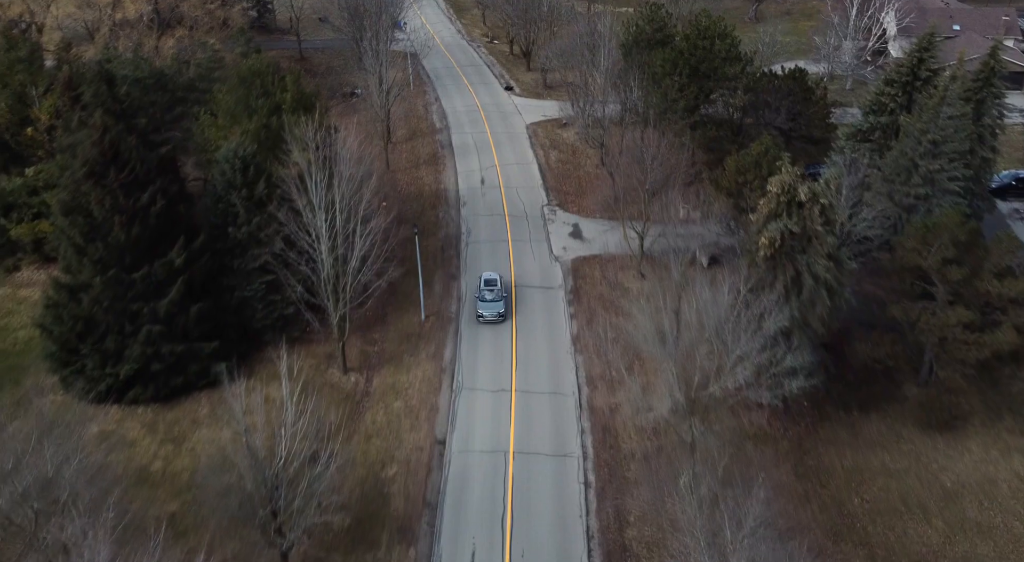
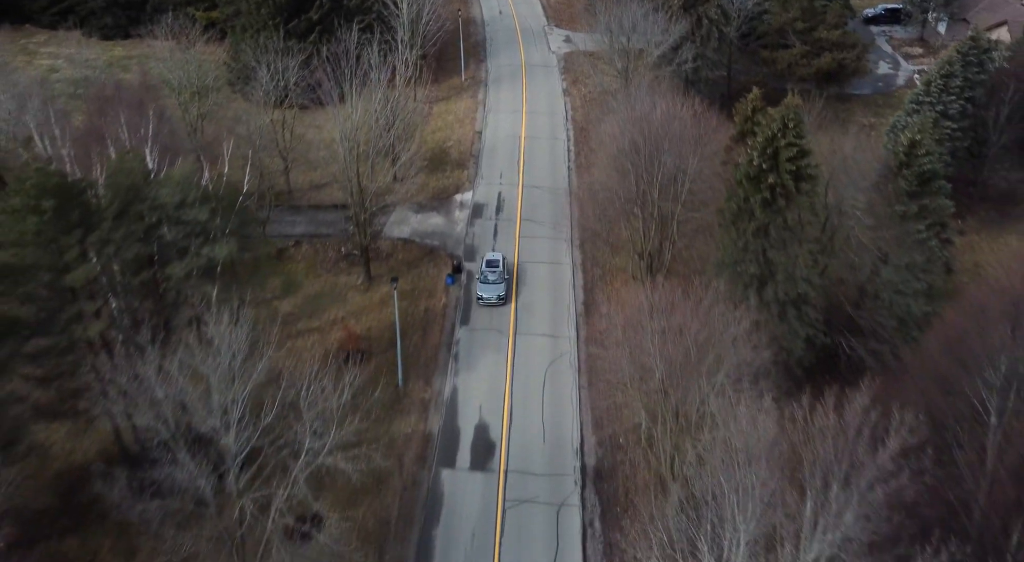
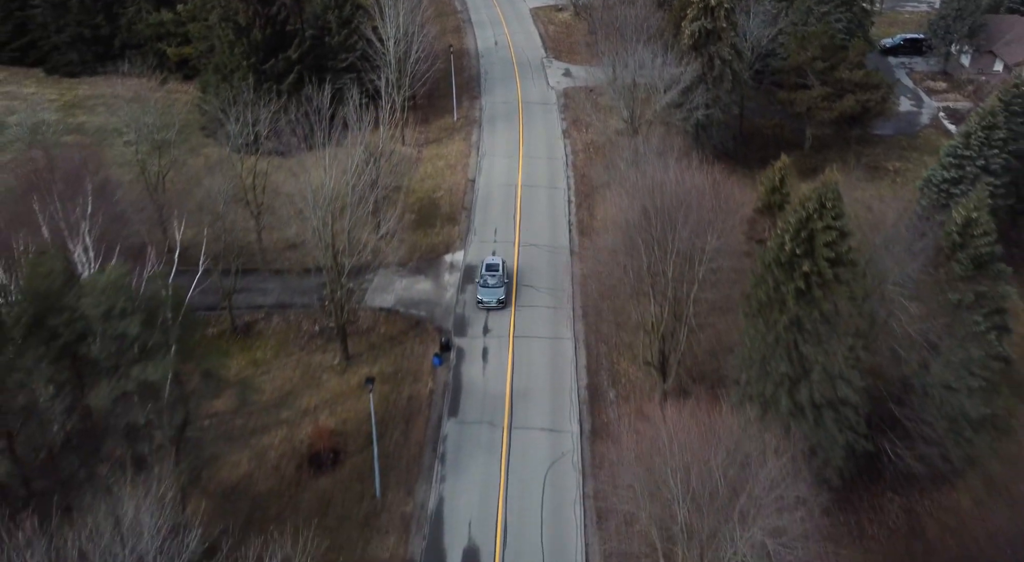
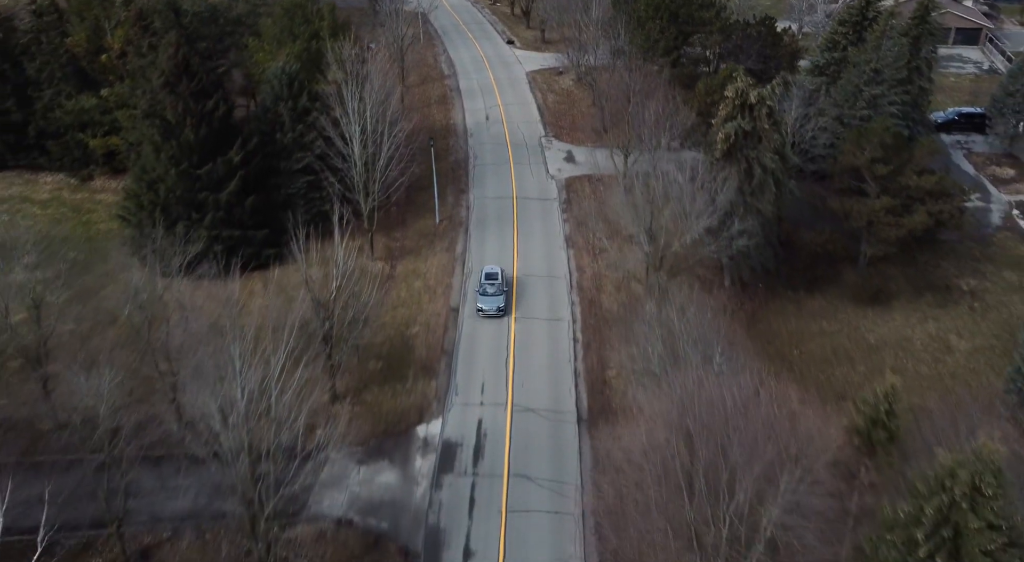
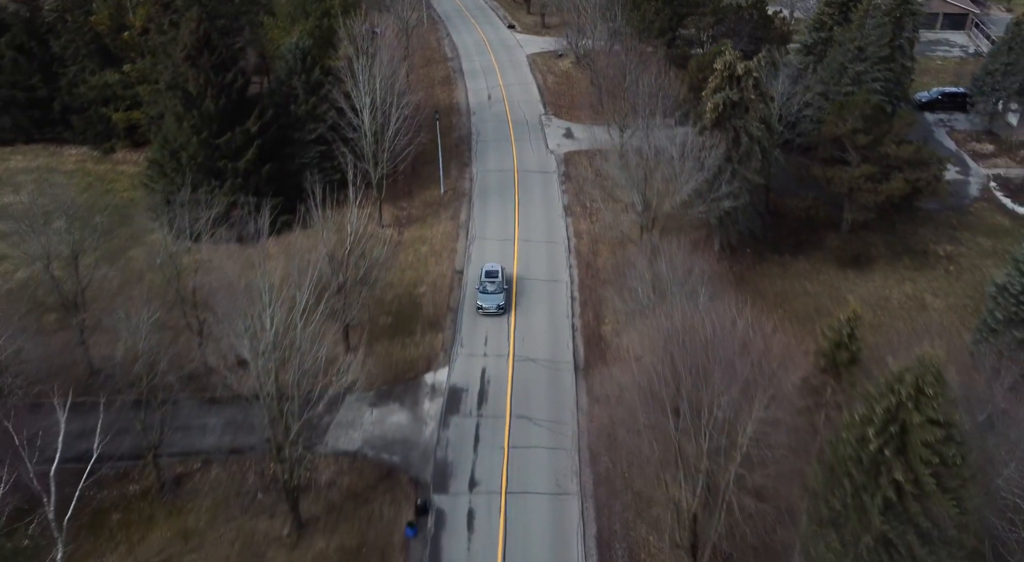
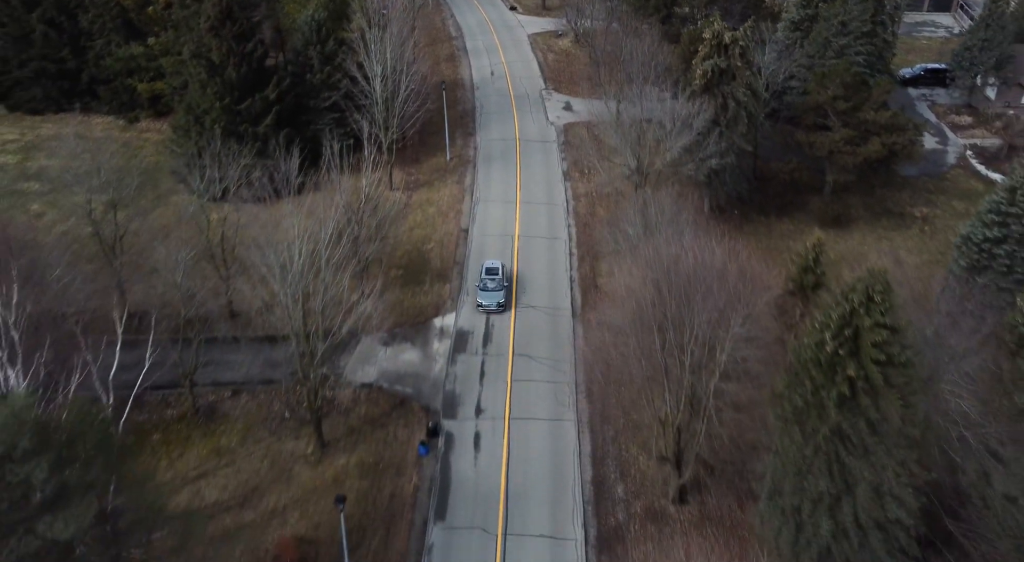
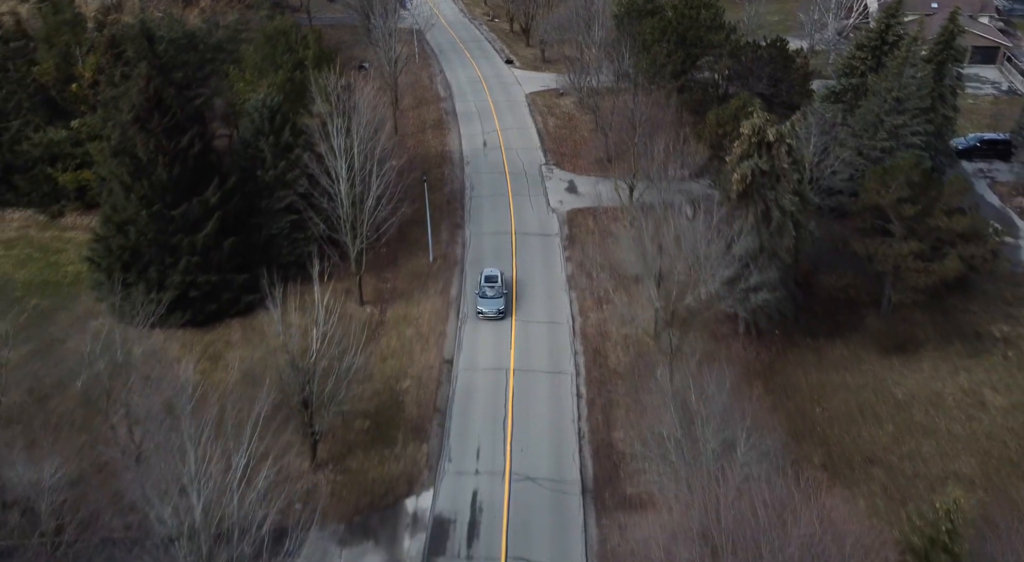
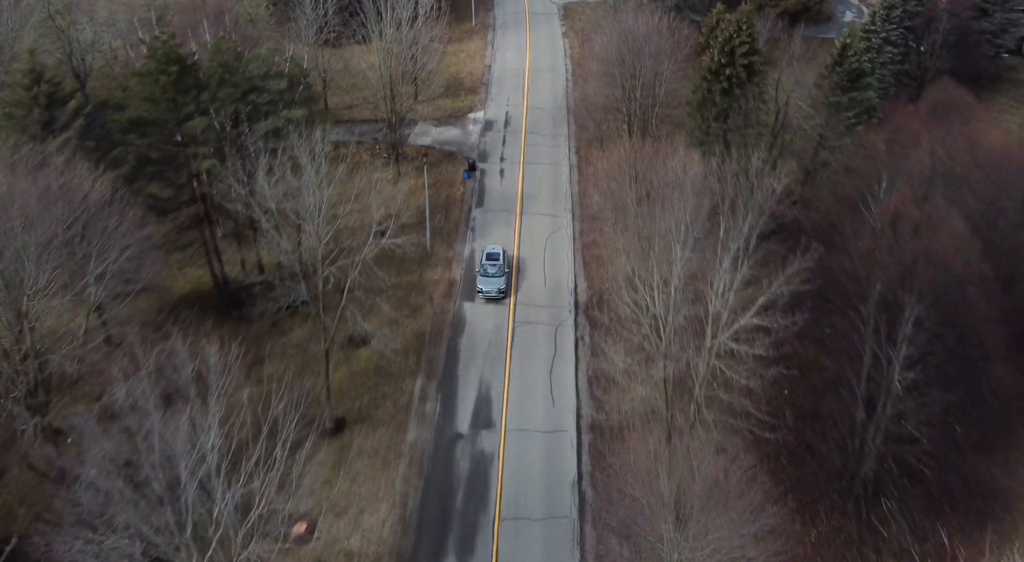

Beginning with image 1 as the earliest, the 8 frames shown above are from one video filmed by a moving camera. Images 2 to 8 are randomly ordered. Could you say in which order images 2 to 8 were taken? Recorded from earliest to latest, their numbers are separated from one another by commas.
7, 4, 5, 6, 3, 2, 8
